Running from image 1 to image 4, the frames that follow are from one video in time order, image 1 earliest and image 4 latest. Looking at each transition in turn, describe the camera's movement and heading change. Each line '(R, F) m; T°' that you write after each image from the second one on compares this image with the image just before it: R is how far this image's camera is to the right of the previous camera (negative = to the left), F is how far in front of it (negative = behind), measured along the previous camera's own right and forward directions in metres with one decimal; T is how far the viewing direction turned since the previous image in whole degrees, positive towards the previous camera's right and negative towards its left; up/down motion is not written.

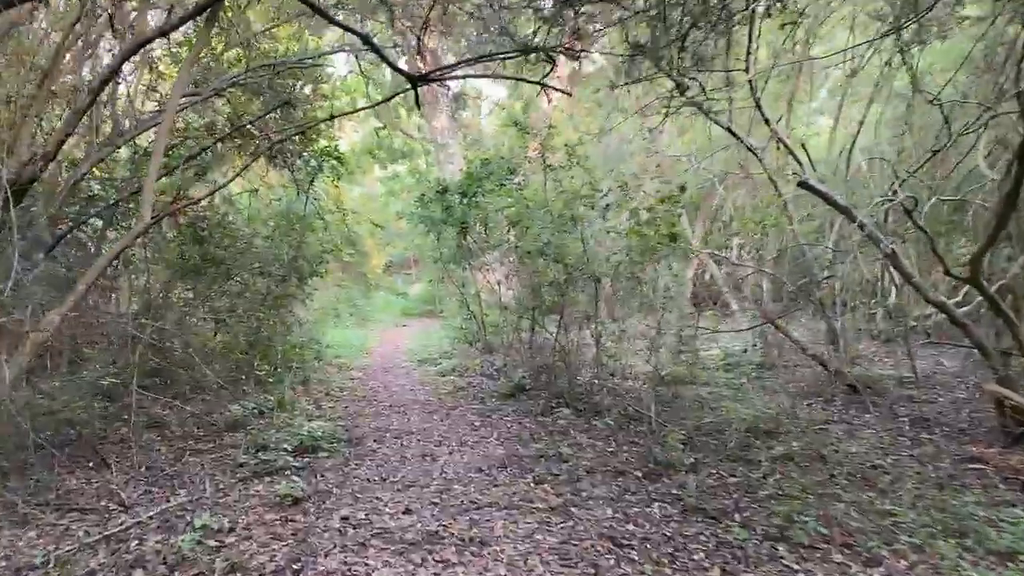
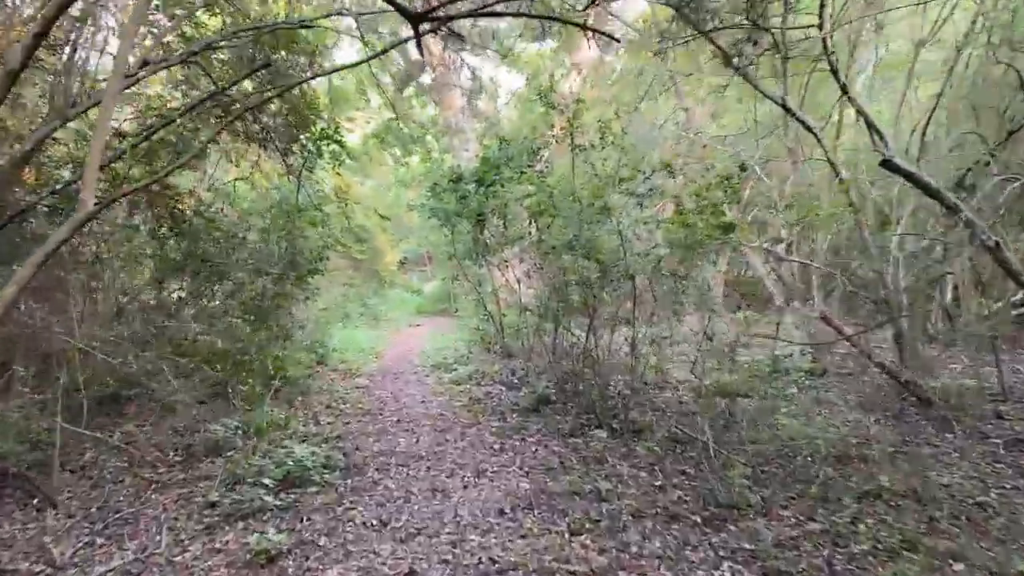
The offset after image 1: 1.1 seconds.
(-0.1, +1.0) m; -1°
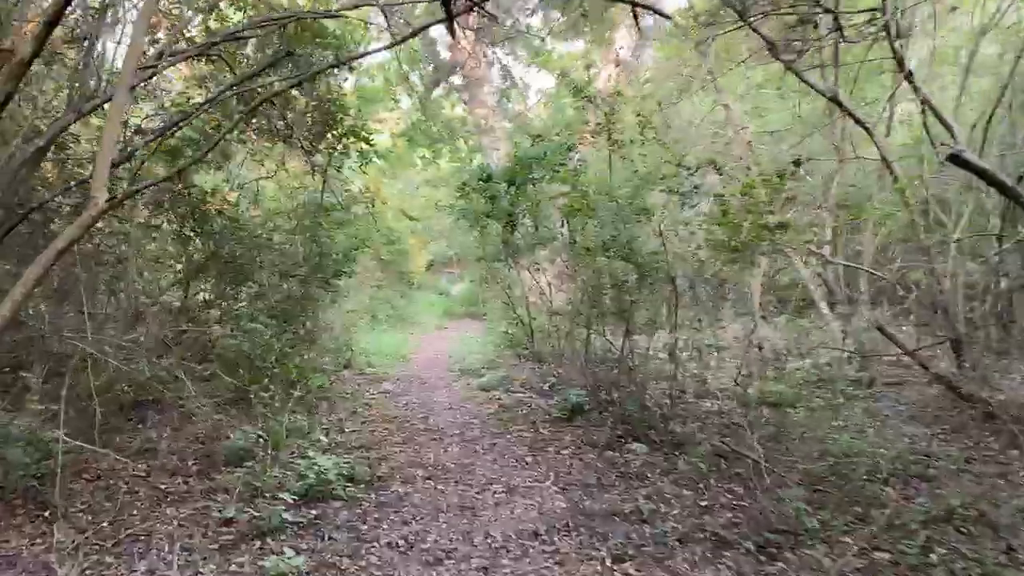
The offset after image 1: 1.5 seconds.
(-0.1, +0.3) m; -2°
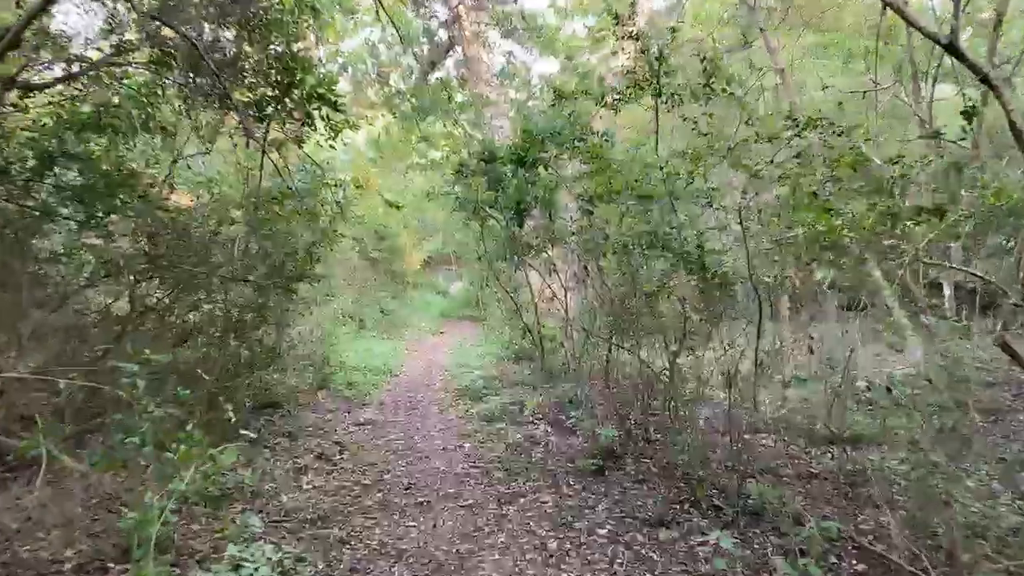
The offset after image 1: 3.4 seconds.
(-0.1, +1.6) m; 0°
